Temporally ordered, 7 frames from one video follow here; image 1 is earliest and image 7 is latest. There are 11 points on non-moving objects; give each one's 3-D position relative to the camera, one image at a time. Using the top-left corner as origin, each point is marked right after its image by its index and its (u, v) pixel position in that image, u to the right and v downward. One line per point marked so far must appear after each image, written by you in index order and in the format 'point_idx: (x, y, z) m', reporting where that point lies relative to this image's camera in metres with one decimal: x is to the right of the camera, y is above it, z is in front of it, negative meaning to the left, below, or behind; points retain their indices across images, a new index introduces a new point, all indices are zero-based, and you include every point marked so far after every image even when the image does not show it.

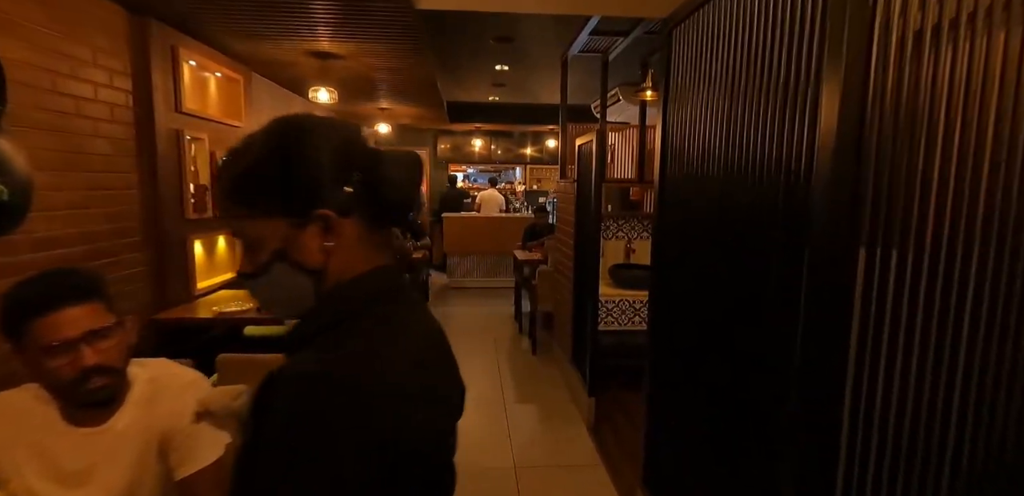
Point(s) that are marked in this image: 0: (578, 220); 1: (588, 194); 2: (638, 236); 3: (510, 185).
0: (+0.5, +0.2, +3.5) m
1: (+0.5, +0.4, +3.3) m
2: (+1.0, +0.1, +4.0) m
3: (0.0, +1.2, +9.5) m
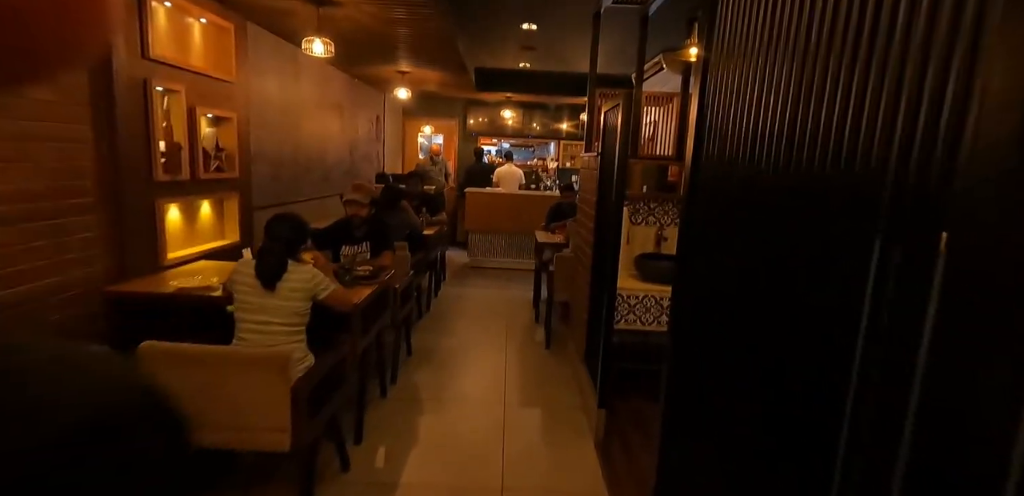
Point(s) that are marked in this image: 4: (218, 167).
0: (+0.5, +0.3, +3.0) m
1: (+0.5, +0.4, +2.8) m
2: (+1.1, +0.2, +3.5) m
3: (+0.5, +1.5, +9.0) m
4: (-1.9, +0.5, +3.2) m
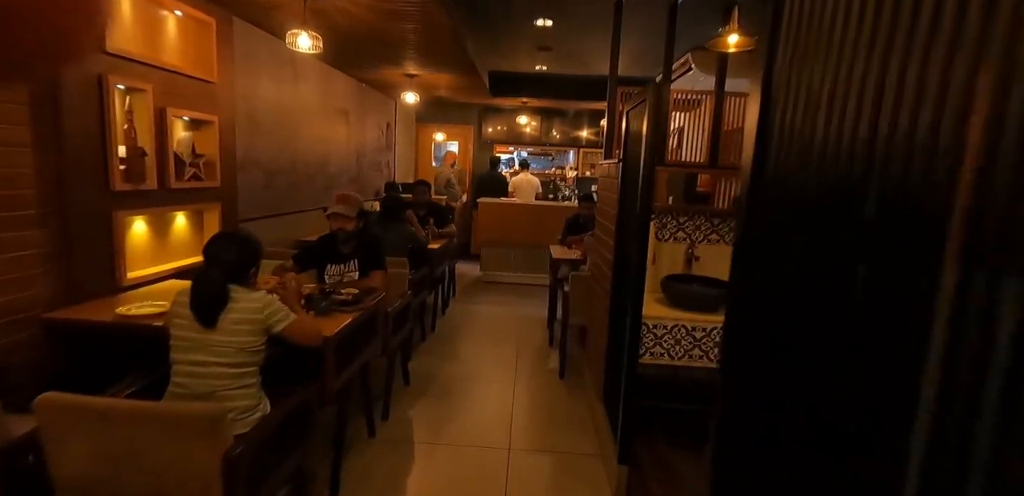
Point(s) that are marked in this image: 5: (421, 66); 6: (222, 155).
0: (+0.6, +0.2, +2.6) m
1: (+0.6, +0.3, +2.4) m
2: (+1.1, 0.0, +3.0) m
3: (+0.8, +1.3, +8.6) m
4: (-1.8, +0.4, +2.9) m
5: (-0.9, +1.8, +5.0) m
6: (-1.8, +0.6, +3.2) m
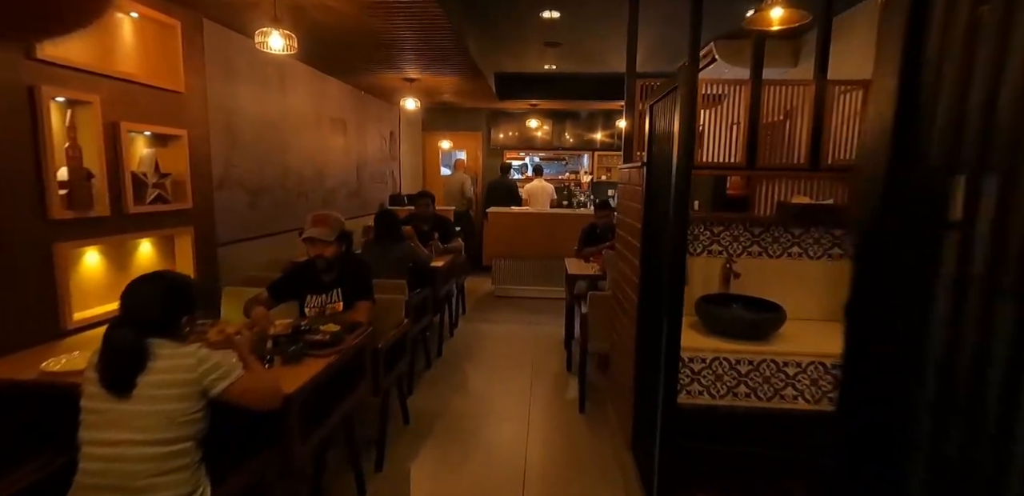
0: (+0.6, +0.1, +2.2) m
1: (+0.6, +0.2, +2.0) m
2: (+1.2, 0.0, +2.6) m
3: (+1.0, +1.2, +8.2) m
4: (-1.8, +0.3, +2.6) m
5: (-0.8, +1.6, +4.6) m
6: (-1.8, +0.4, +2.8) m
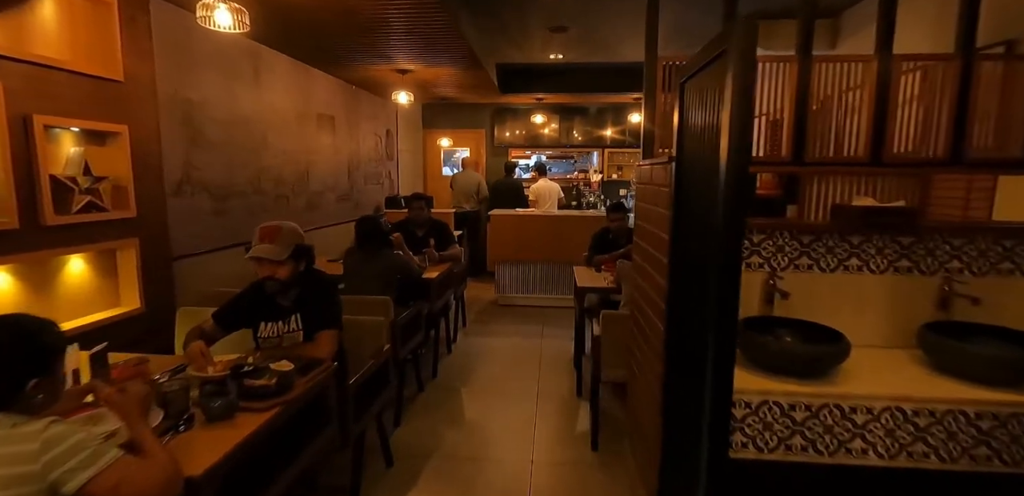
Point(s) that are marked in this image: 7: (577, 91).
0: (+0.6, 0.0, +1.7) m
1: (+0.6, +0.2, +1.5) m
2: (+1.2, -0.1, +2.1) m
3: (+1.1, +1.1, +7.7) m
4: (-1.8, +0.2, +2.2) m
5: (-0.8, +1.6, +4.2) m
6: (-1.8, +0.3, +2.4) m
7: (+0.8, +1.8, +5.9) m
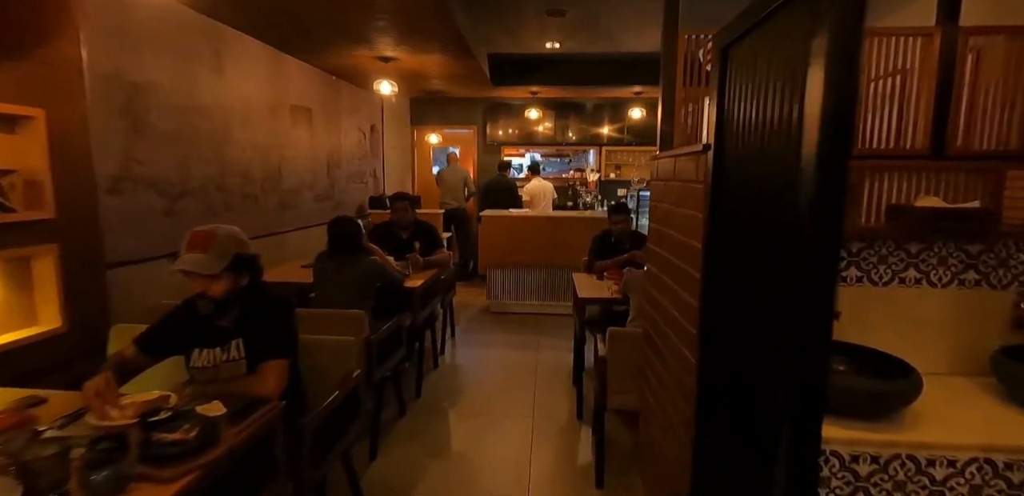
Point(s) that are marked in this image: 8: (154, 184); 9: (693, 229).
0: (+0.5, 0.0, +1.4) m
1: (+0.5, +0.2, +1.2) m
2: (+1.1, -0.1, +1.8) m
3: (+1.0, +1.1, +7.4) m
4: (-1.9, +0.2, +1.8) m
5: (-0.9, +1.5, +3.8) m
6: (-1.8, +0.3, +2.1) m
7: (+0.7, +1.8, +5.6) m
8: (-1.9, +0.3, +2.6) m
9: (+0.5, +0.1, +1.5) m
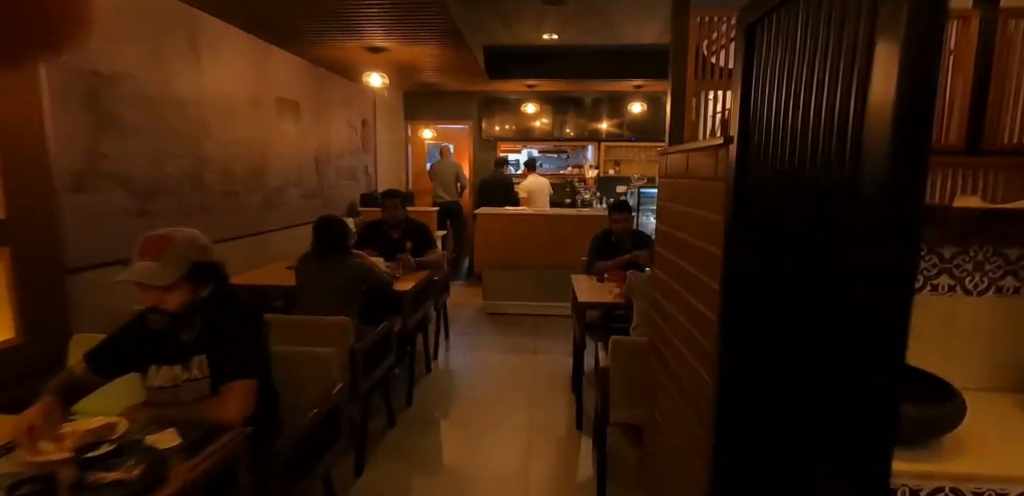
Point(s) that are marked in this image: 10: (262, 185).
0: (+0.5, 0.0, +1.2) m
1: (+0.5, +0.1, +1.0) m
2: (+1.1, -0.1, +1.6) m
3: (+0.9, +1.1, +7.2) m
4: (-1.9, +0.1, +1.6) m
5: (-0.9, +1.5, +3.6) m
6: (-1.8, +0.3, +1.9) m
7: (+0.6, +1.8, +5.4) m
8: (-1.9, +0.3, +2.4) m
9: (+0.5, 0.0, +1.3) m
10: (-1.8, +0.5, +3.6) m
